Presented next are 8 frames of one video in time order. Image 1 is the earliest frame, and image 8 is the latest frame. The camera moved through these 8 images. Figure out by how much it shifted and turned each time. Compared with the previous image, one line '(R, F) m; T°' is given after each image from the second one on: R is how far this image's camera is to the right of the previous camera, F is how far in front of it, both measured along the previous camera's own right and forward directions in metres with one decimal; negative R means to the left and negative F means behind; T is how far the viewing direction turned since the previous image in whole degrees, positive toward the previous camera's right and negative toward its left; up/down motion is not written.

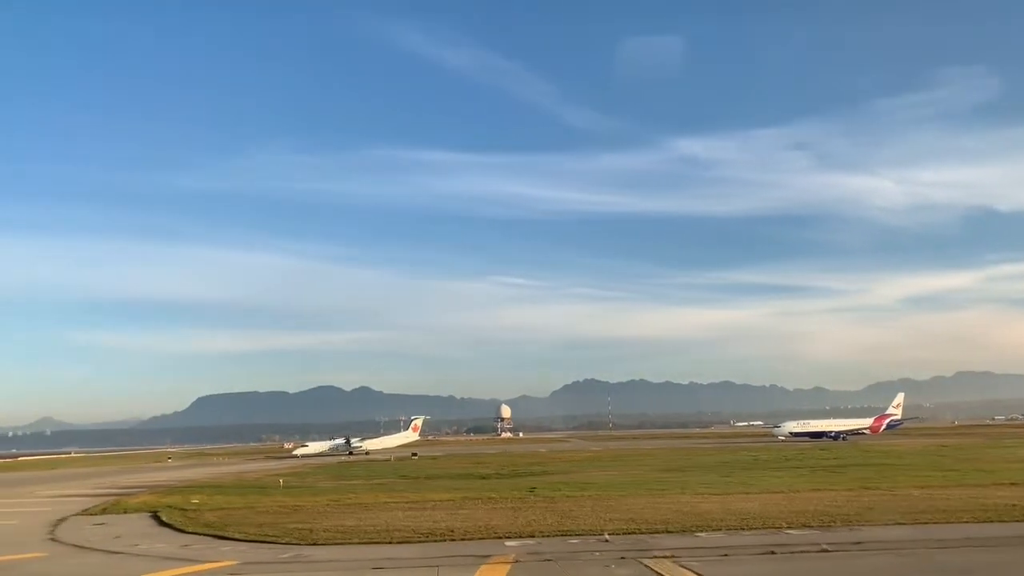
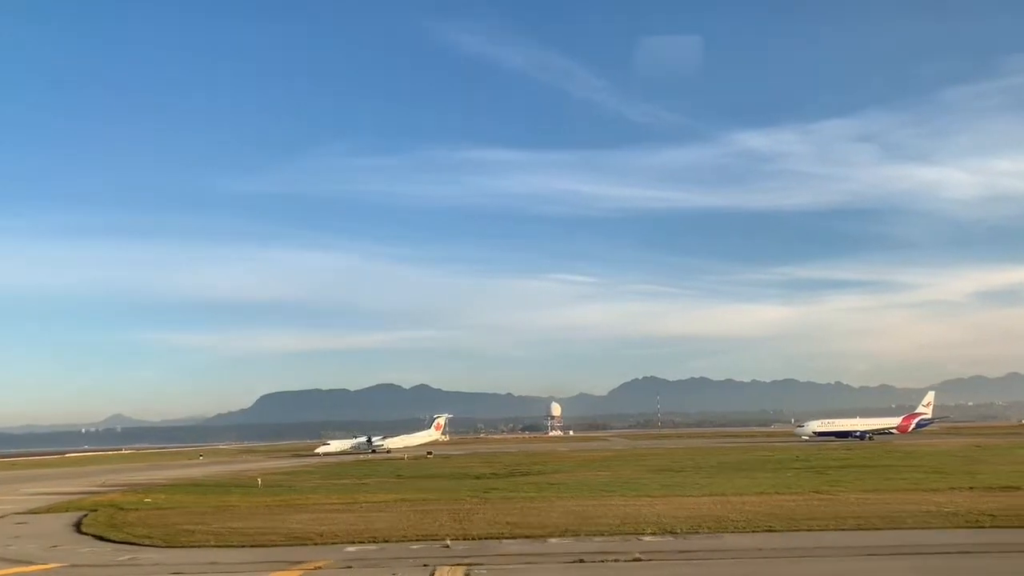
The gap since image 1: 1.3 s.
(+4.1, +0.5) m; -4°
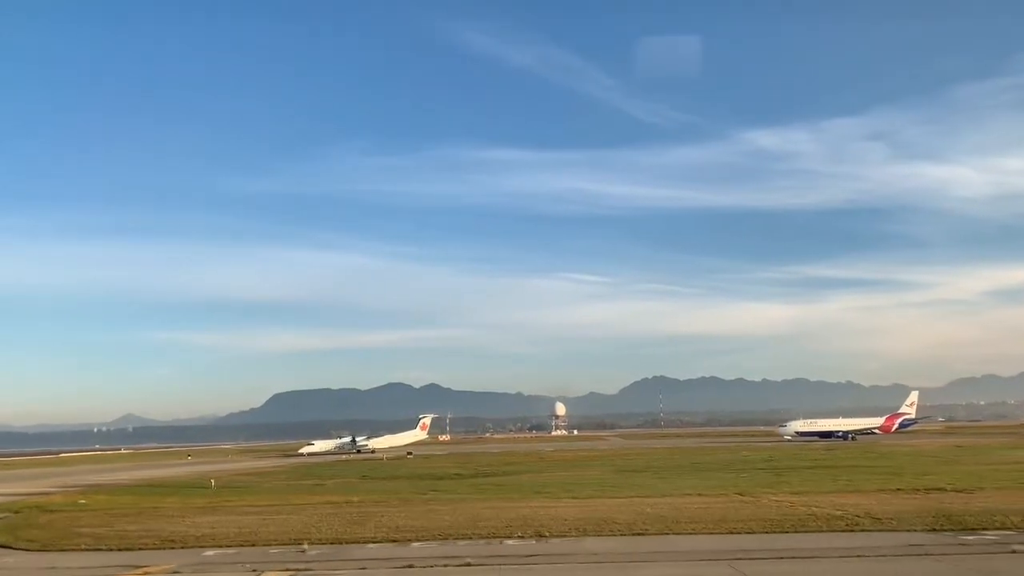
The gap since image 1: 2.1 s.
(+2.9, +0.1) m; 0°
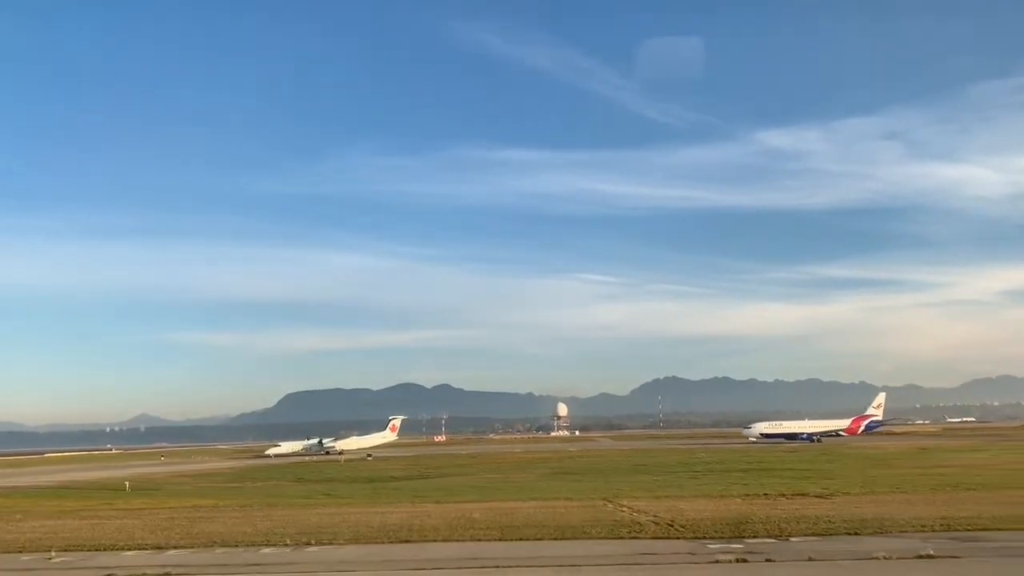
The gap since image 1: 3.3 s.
(+4.8, +0.3) m; 0°
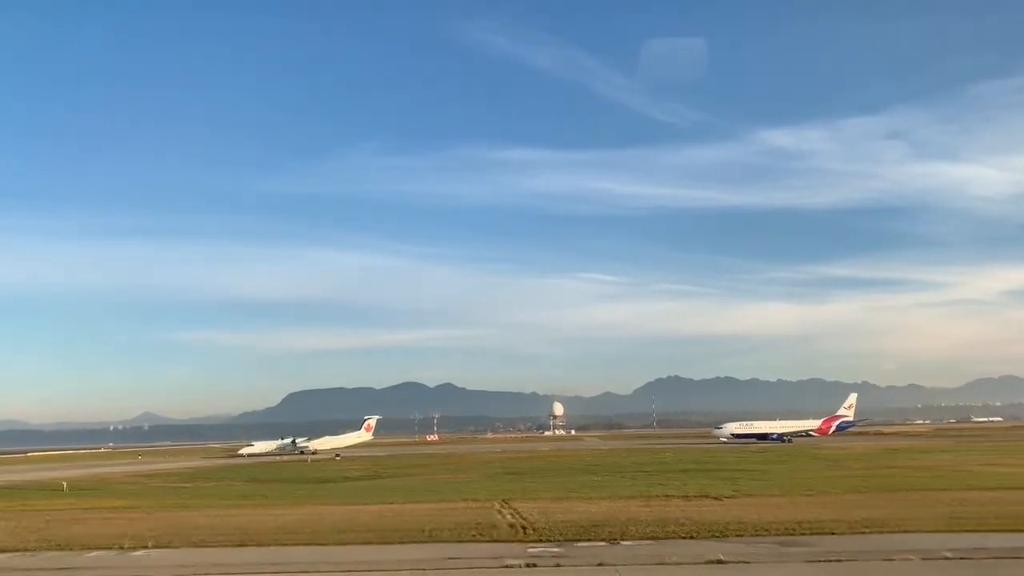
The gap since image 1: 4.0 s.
(+3.1, +0.2) m; 0°
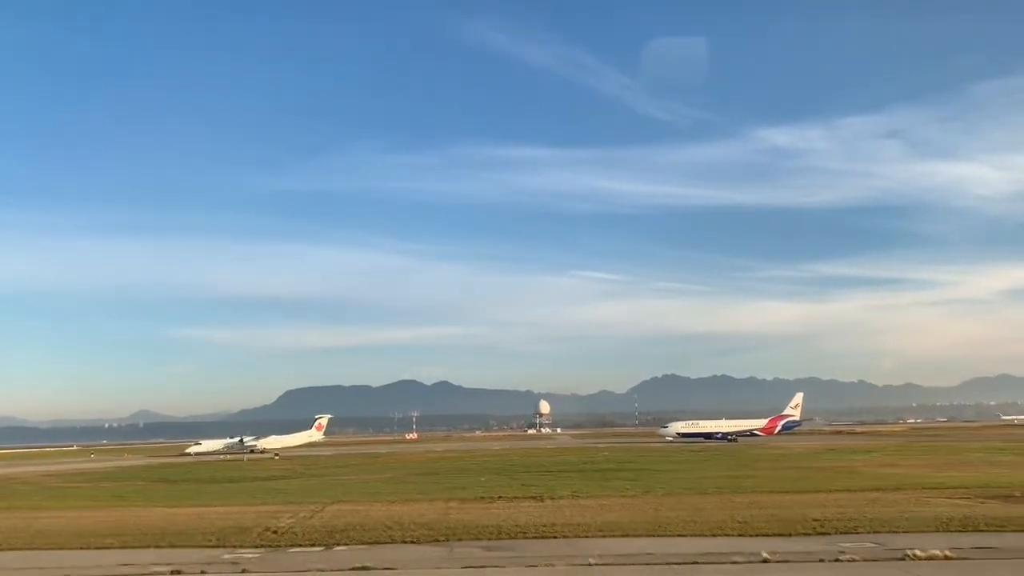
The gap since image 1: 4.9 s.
(+4.9, +0.3) m; +1°
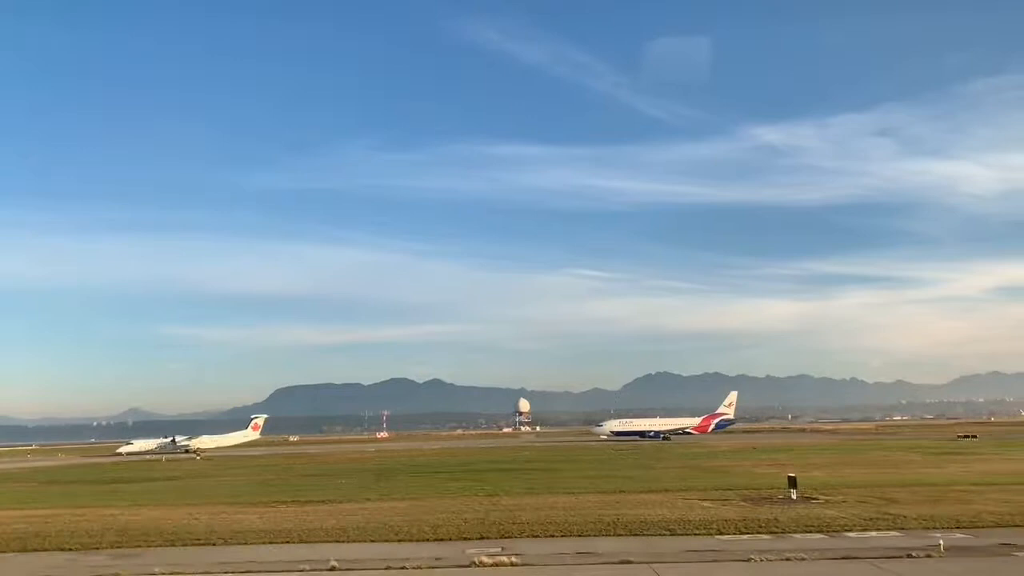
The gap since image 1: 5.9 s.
(+5.7, +0.2) m; +2°
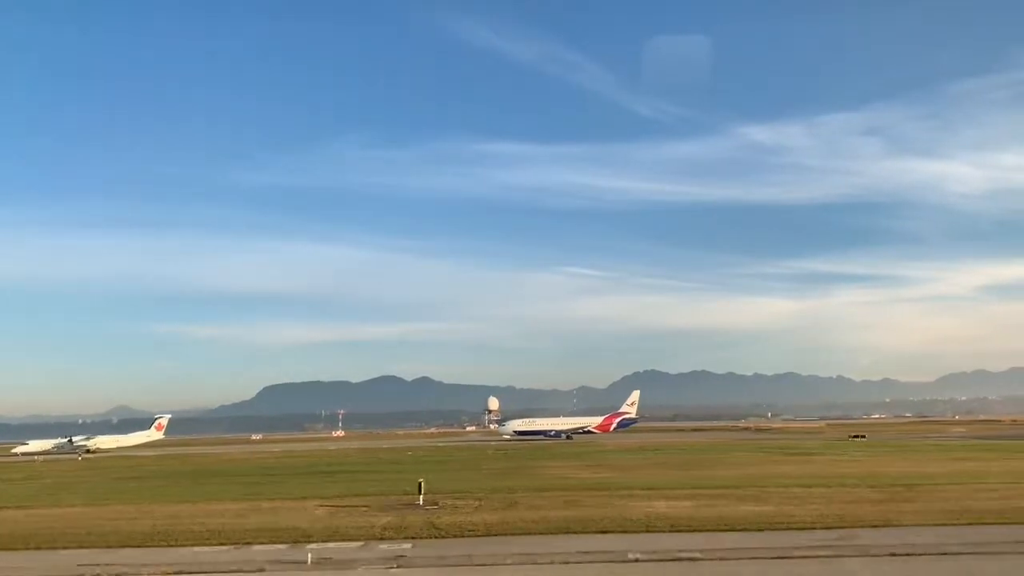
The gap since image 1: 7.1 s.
(+8.6, 0.0) m; +2°
